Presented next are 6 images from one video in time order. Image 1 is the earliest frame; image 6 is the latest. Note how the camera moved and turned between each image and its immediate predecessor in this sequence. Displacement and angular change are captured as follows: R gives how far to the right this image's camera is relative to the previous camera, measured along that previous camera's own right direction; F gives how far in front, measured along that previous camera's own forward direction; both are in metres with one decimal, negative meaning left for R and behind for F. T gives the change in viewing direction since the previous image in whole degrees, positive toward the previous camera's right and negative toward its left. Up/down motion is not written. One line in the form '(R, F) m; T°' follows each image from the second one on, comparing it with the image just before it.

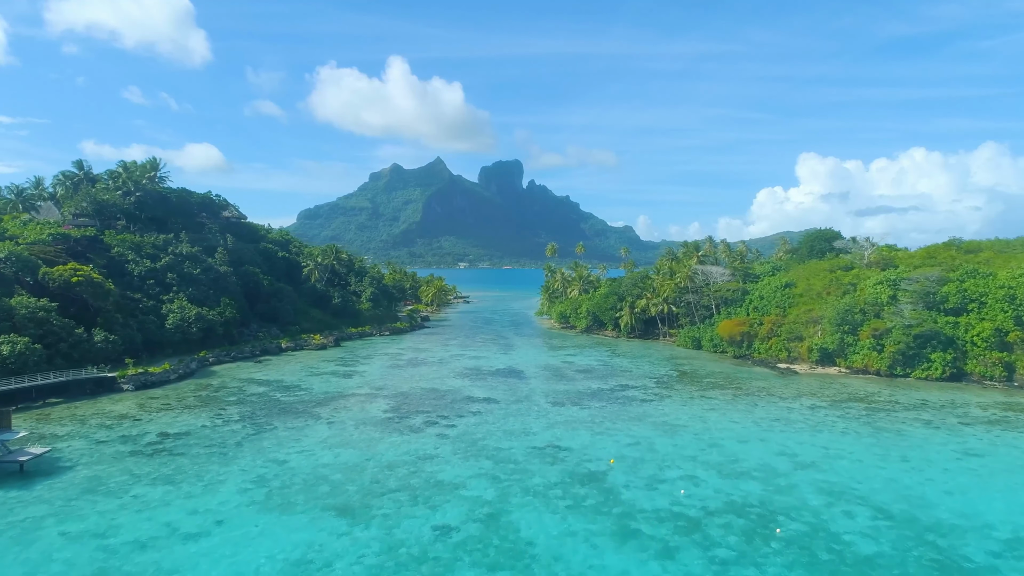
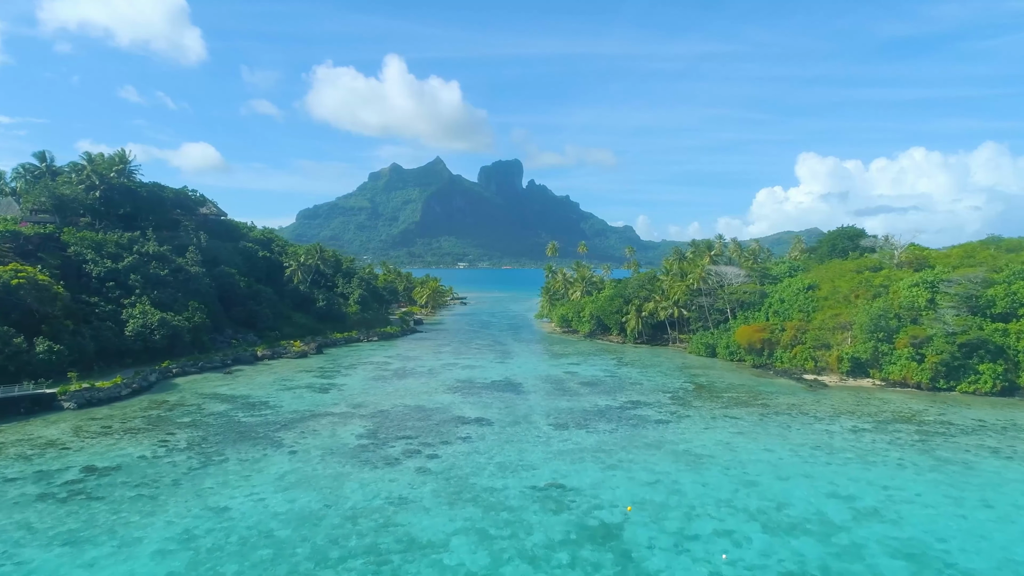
(+0.2, +4.7) m; 0°
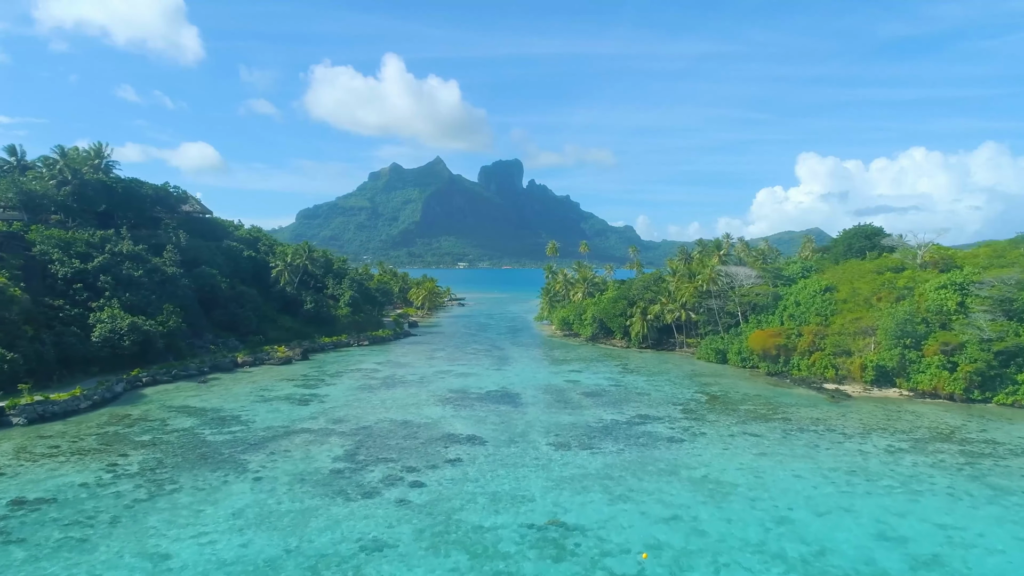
(+0.2, +3.2) m; 0°
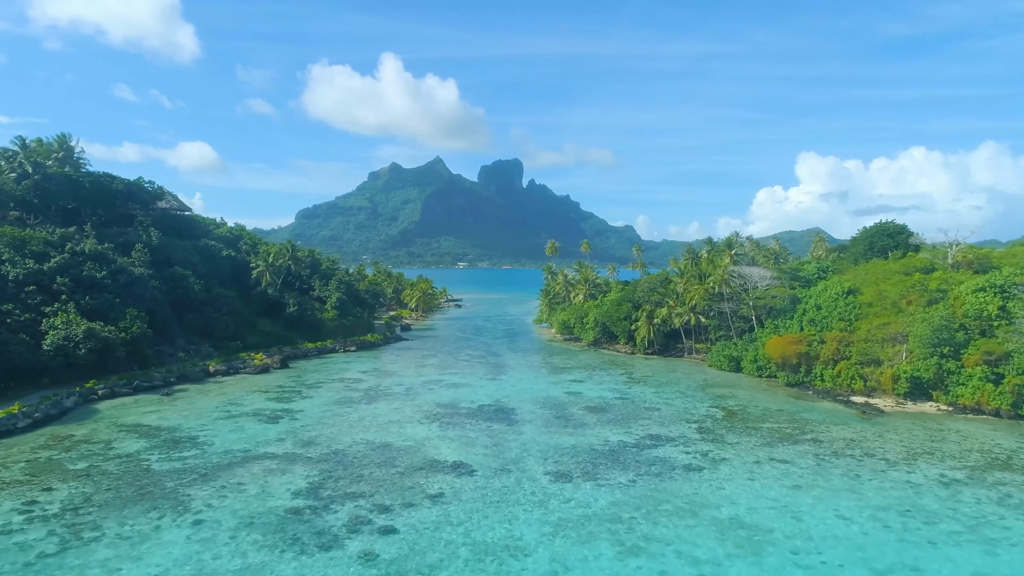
(+0.3, +3.8) m; 0°
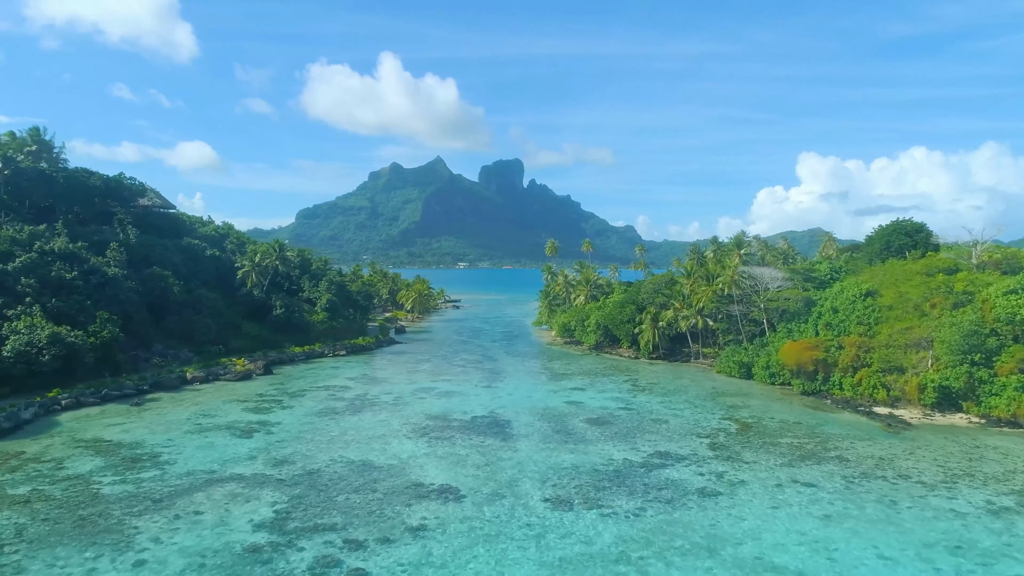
(+0.3, +2.6) m; 0°
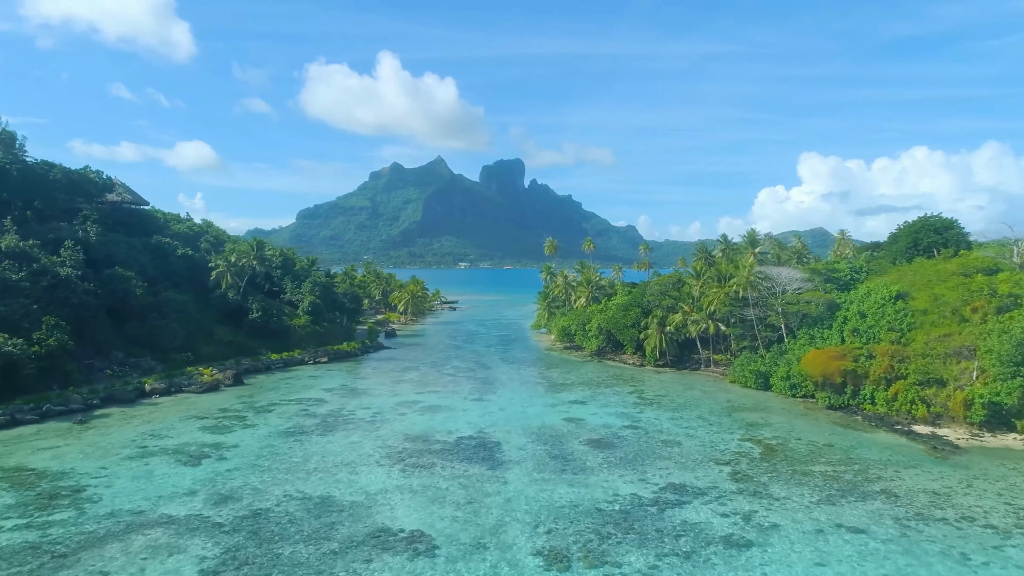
(+0.5, +3.9) m; 0°
